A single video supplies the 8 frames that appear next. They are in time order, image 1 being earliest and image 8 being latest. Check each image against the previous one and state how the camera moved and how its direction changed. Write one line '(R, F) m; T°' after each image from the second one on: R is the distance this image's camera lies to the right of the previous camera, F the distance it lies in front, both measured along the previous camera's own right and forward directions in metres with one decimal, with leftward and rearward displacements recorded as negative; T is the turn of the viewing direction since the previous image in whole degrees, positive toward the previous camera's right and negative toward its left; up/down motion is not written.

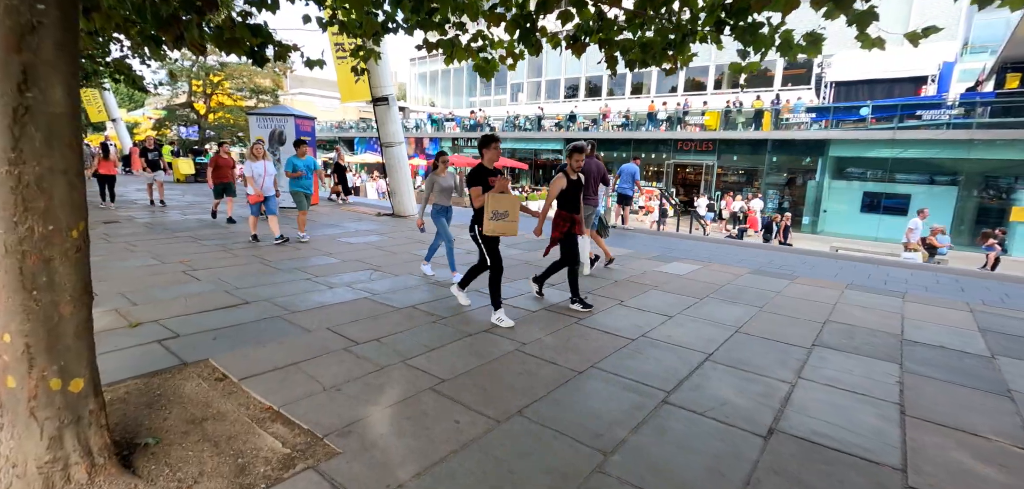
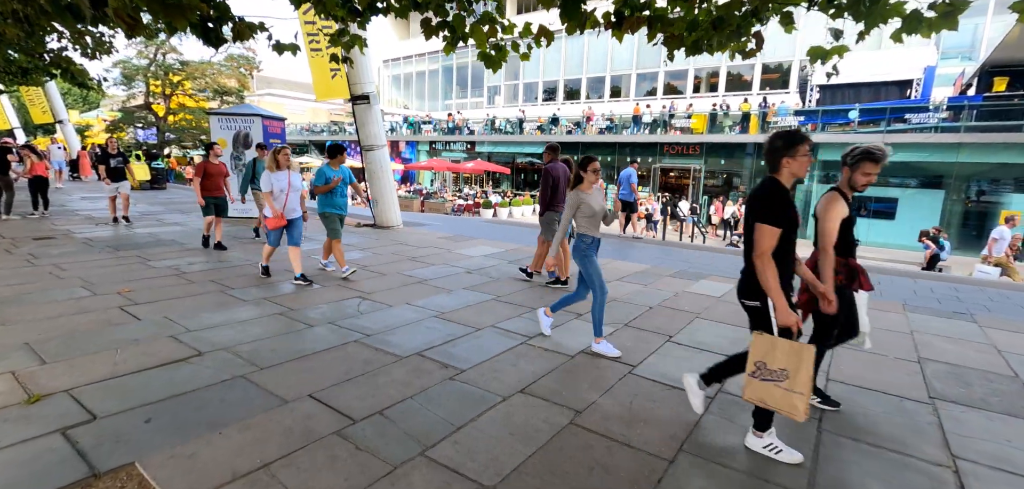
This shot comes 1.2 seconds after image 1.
(-0.4, +1.0) m; +3°
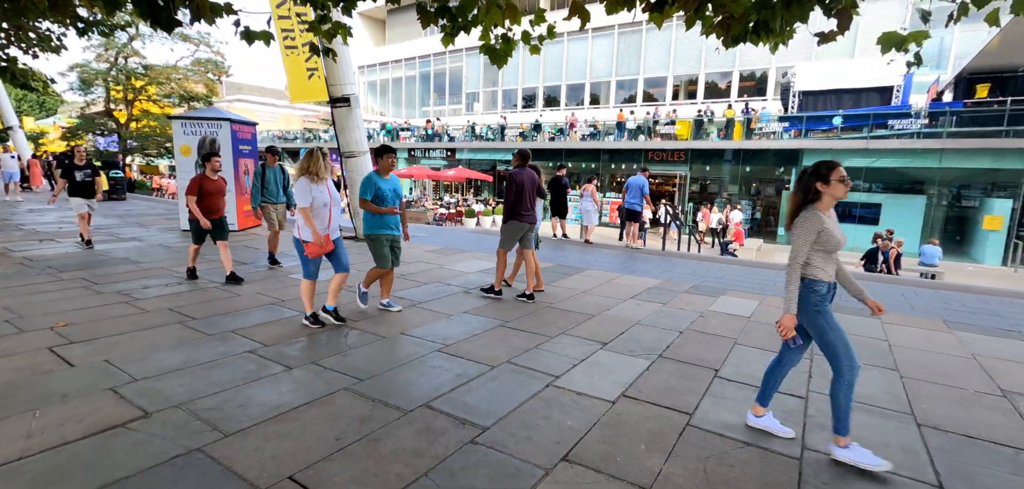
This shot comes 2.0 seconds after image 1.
(-0.3, +0.7) m; +3°
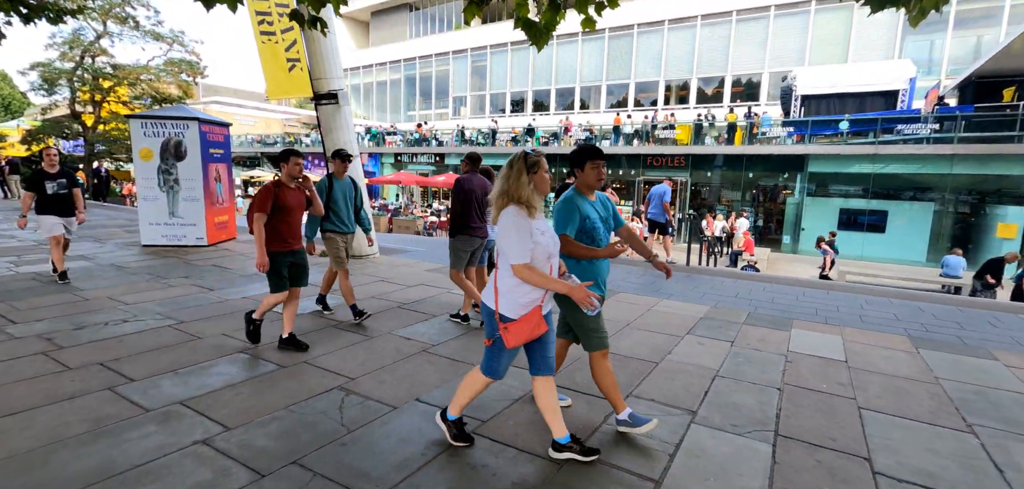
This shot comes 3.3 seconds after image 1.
(-0.5, +1.1) m; +2°
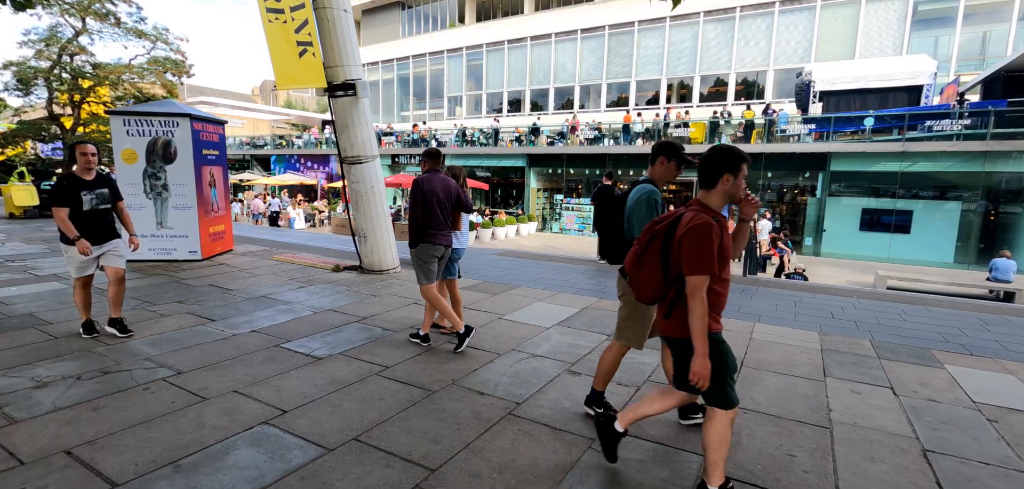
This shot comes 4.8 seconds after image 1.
(-0.8, +1.1) m; +1°
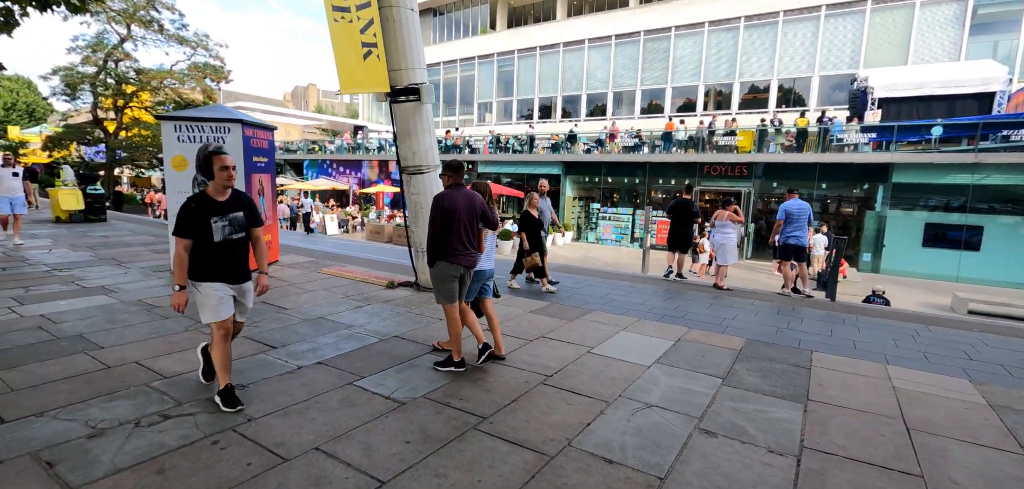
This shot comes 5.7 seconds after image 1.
(-0.7, +0.6) m; -3°
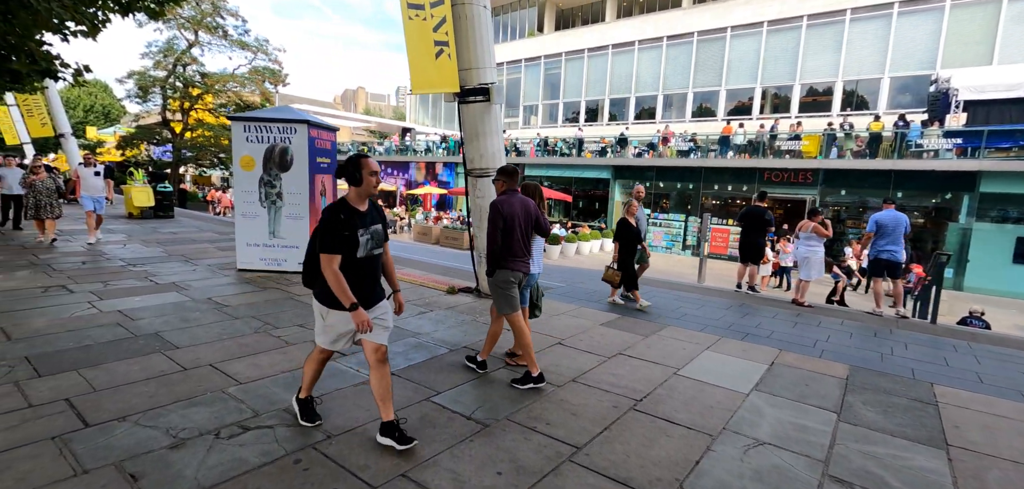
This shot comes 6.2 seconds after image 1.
(-0.4, +0.3) m; -5°
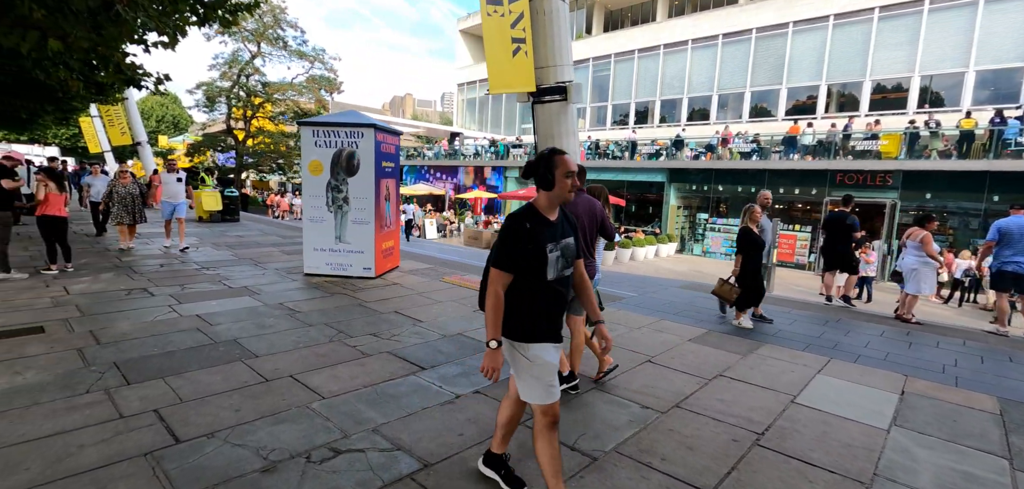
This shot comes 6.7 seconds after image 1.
(-0.4, +0.3) m; -5°
